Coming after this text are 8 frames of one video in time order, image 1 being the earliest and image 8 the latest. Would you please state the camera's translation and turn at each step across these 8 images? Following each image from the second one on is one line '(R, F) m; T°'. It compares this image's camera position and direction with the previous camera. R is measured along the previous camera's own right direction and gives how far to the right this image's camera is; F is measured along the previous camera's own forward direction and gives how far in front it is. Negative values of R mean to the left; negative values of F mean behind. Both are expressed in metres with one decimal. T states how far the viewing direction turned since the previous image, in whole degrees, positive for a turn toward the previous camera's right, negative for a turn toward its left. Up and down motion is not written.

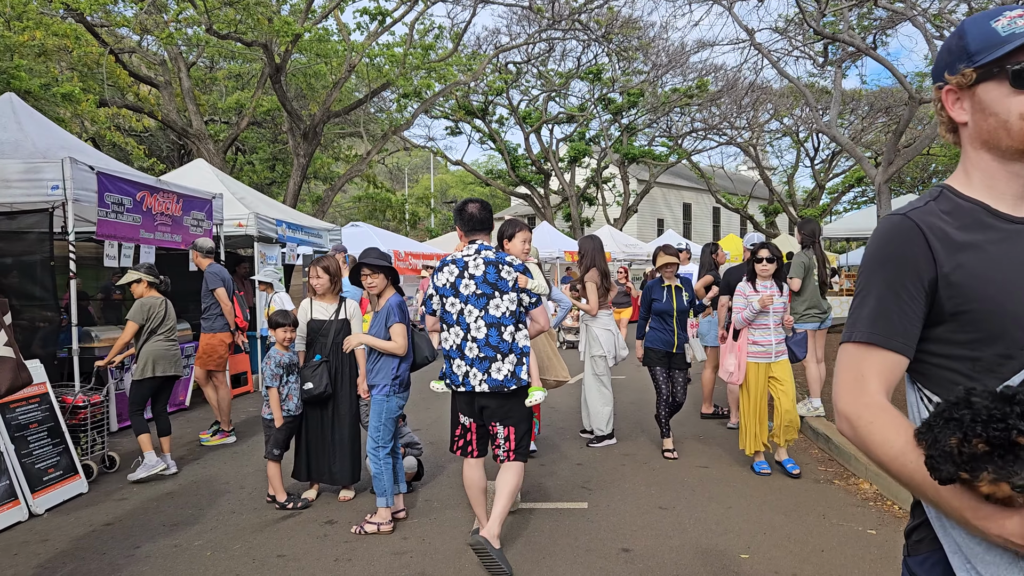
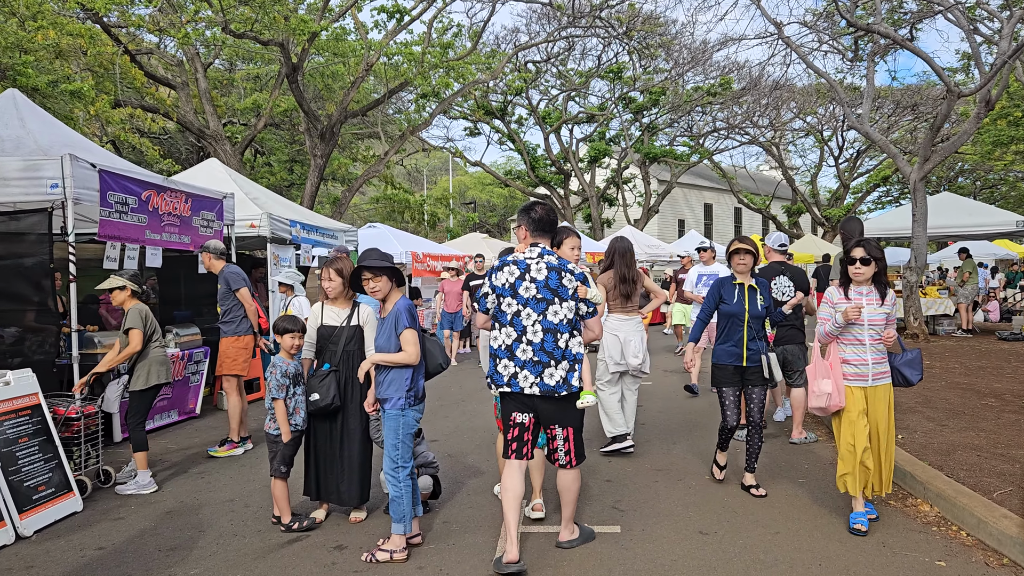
(0.0, +0.4) m; -1°
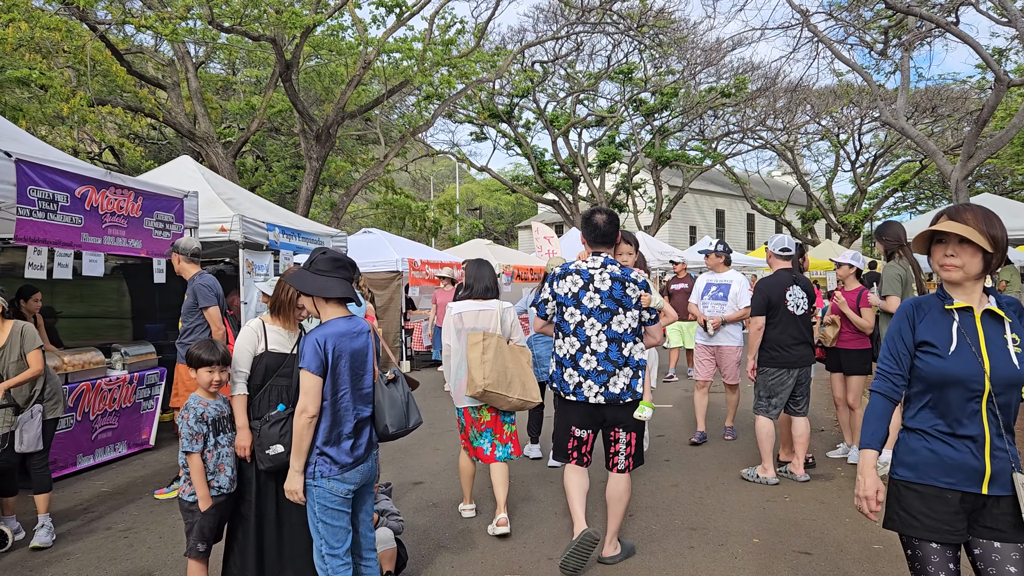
(+0.1, +1.0) m; -1°
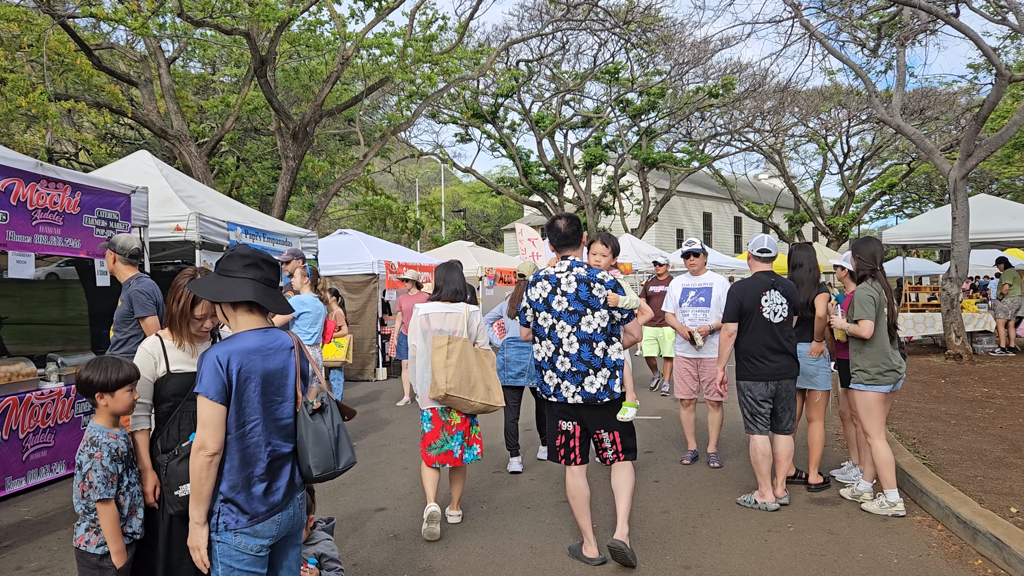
(+0.1, +0.5) m; +1°
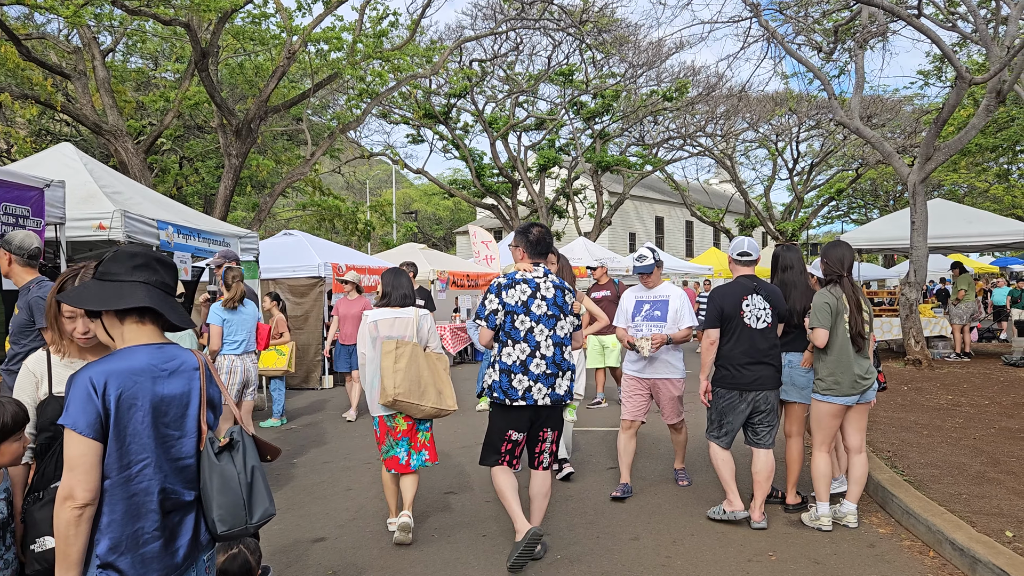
(0.0, +0.4) m; +3°
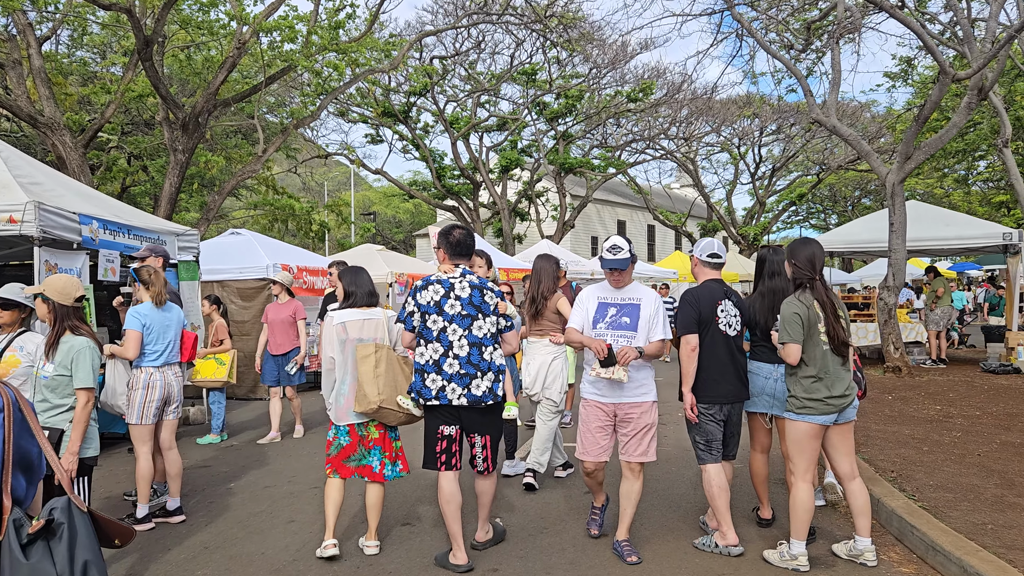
(0.0, +0.6) m; +3°
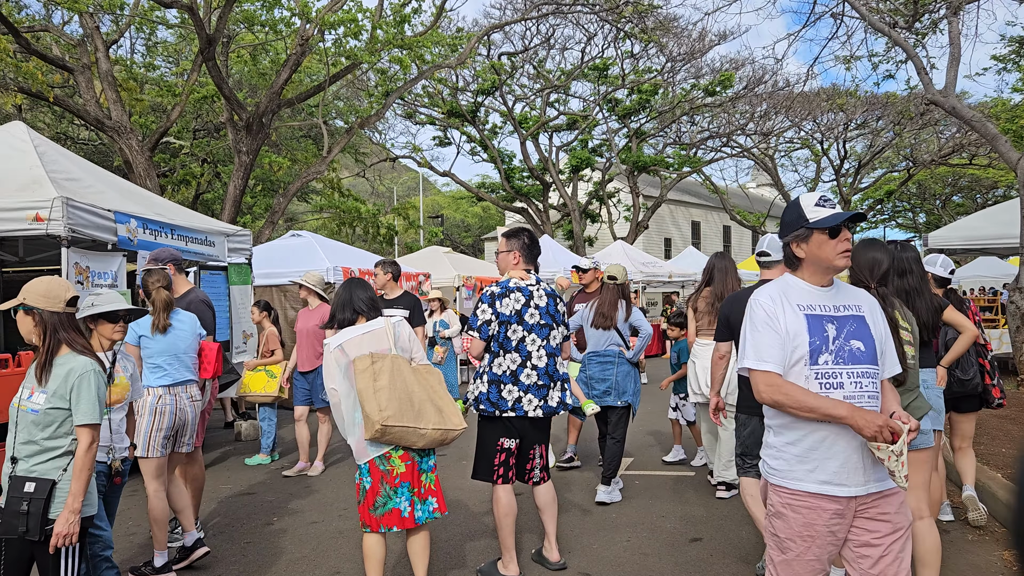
(-0.1, +0.9) m; -5°
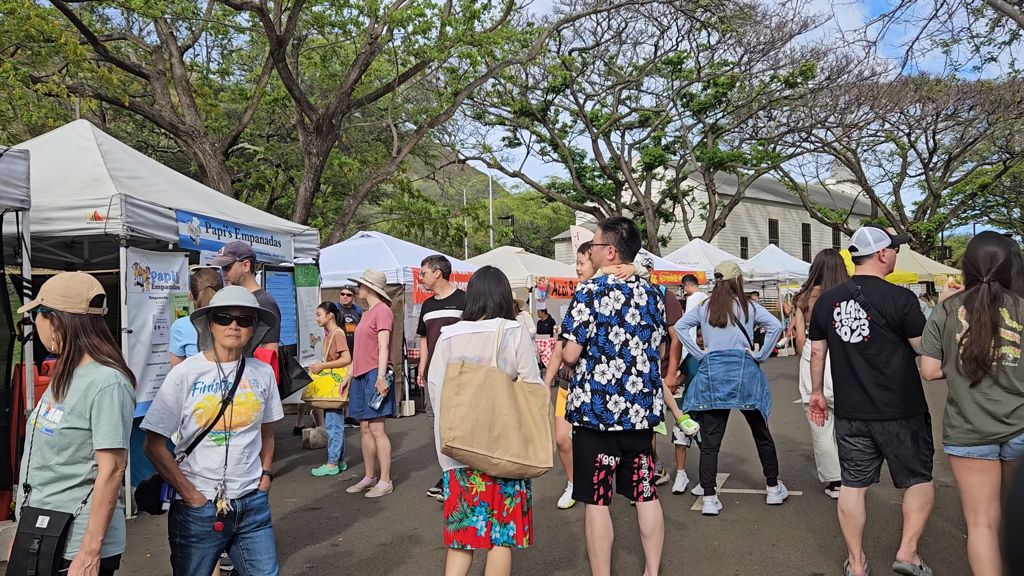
(-0.1, +0.5) m; -5°
